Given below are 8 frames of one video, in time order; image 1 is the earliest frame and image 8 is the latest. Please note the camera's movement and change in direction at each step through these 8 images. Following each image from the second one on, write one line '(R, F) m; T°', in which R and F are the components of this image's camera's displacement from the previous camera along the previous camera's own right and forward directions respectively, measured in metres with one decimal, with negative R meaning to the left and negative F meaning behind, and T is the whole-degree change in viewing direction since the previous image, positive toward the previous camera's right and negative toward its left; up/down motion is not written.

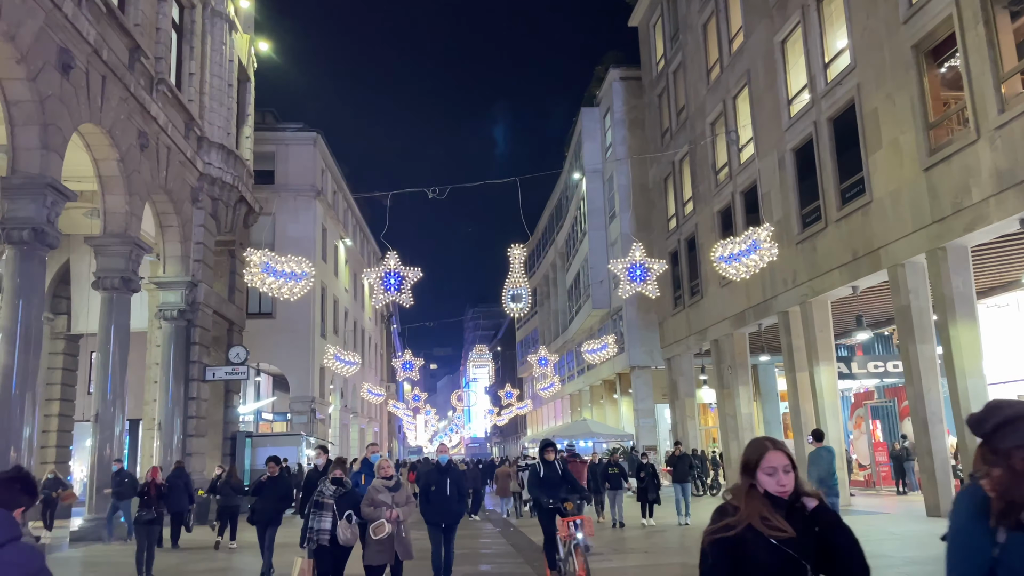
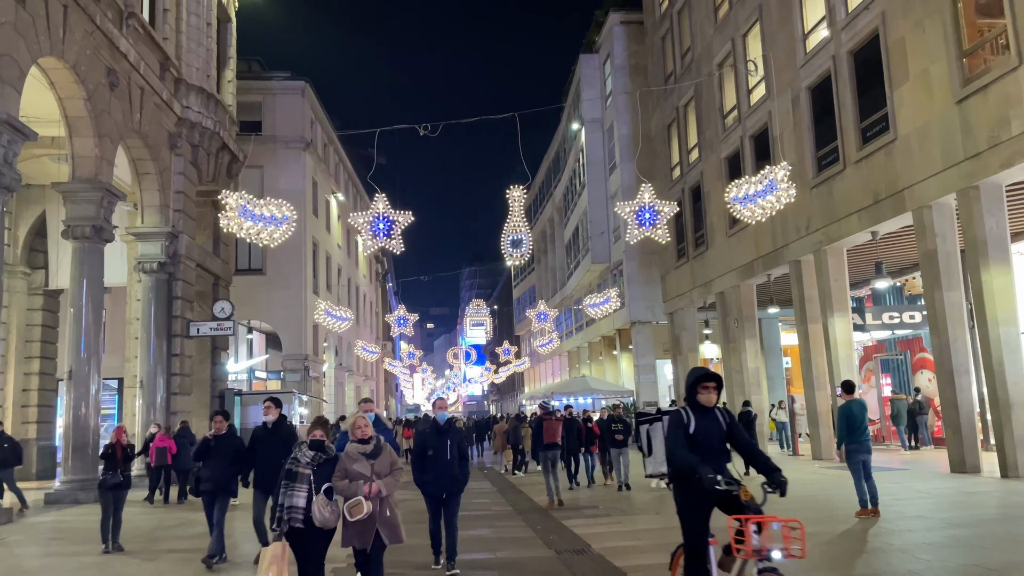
(0.0, +1.1) m; 0°
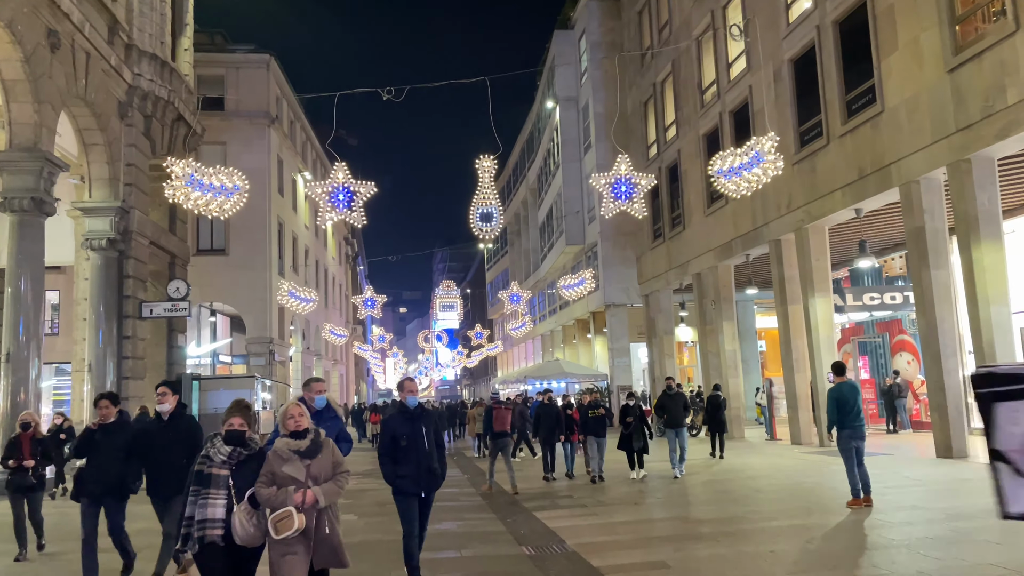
(+0.1, +0.8) m; +2°
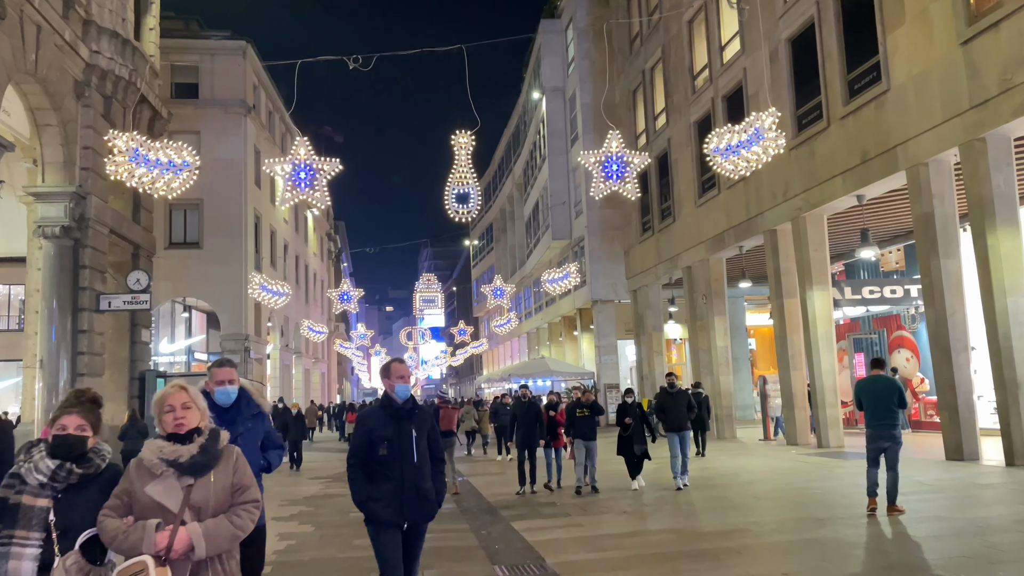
(+0.1, +1.1) m; +1°
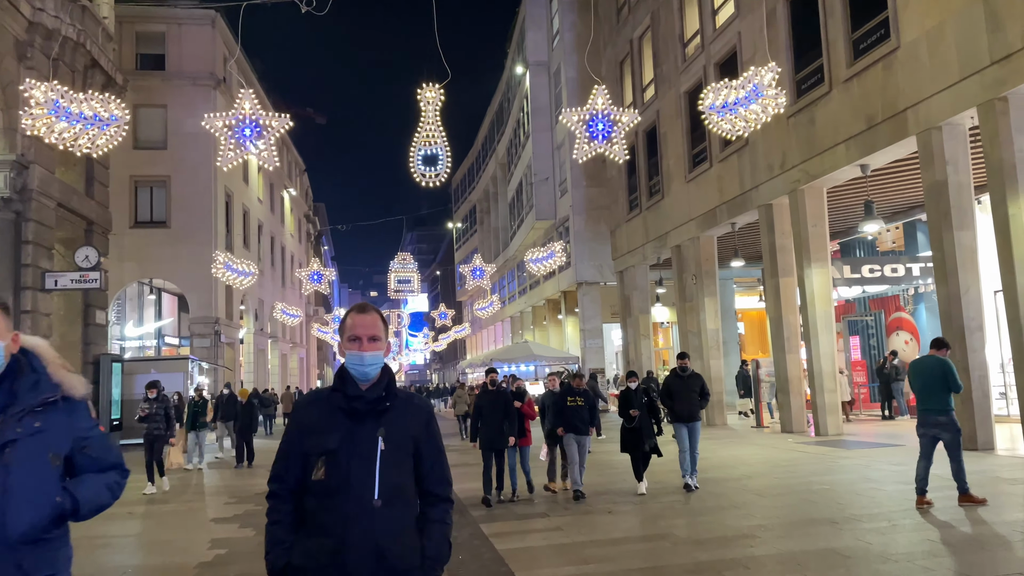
(+0.2, +1.2) m; +1°
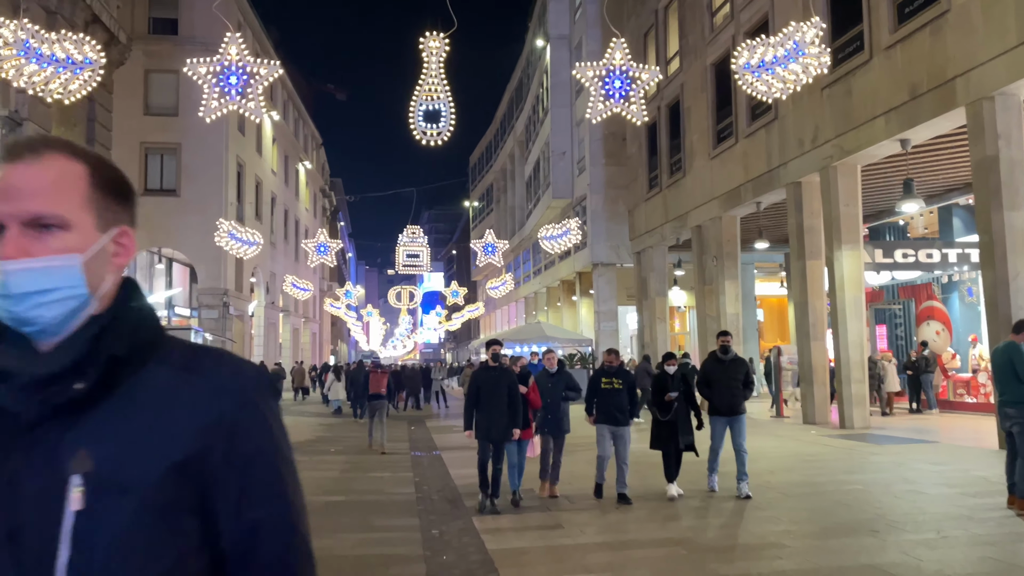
(+0.1, +0.9) m; -1°
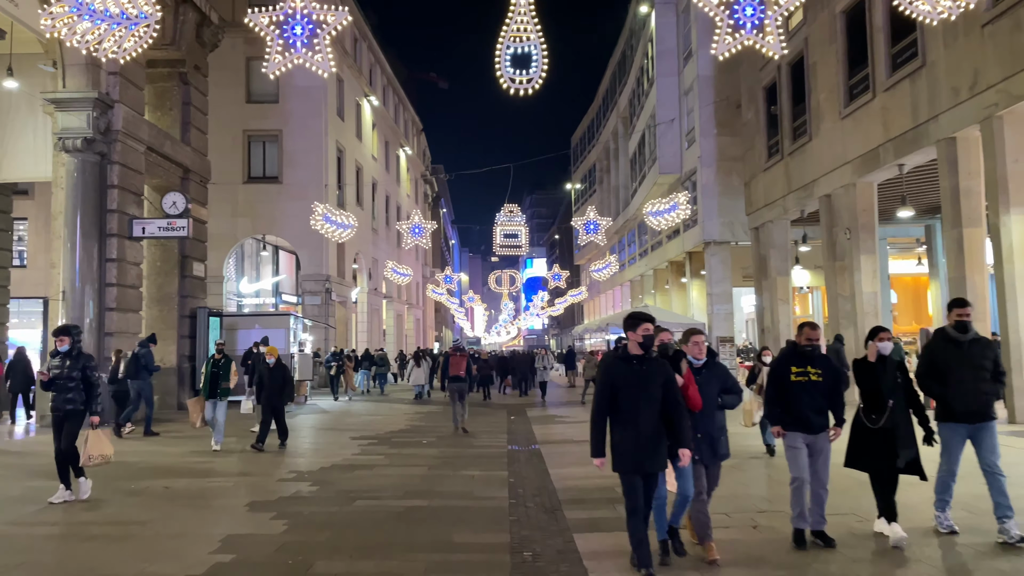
(0.0, +1.4) m; -7°
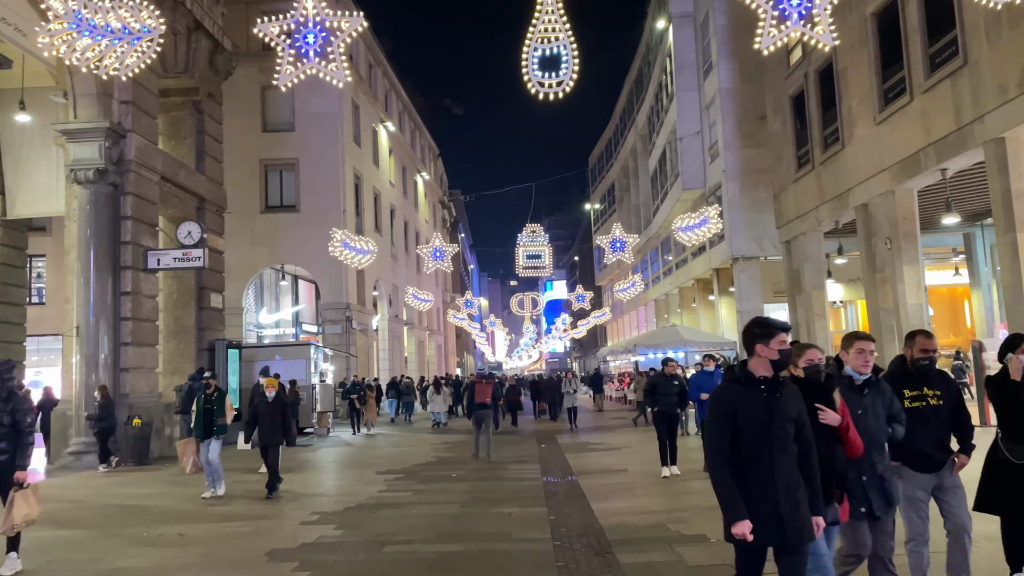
(-0.2, +0.7) m; -1°
